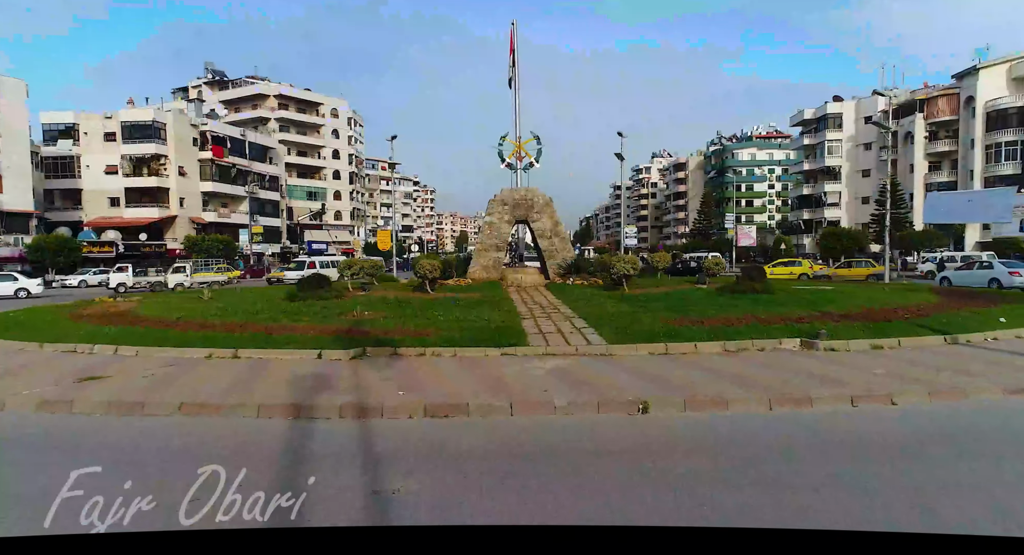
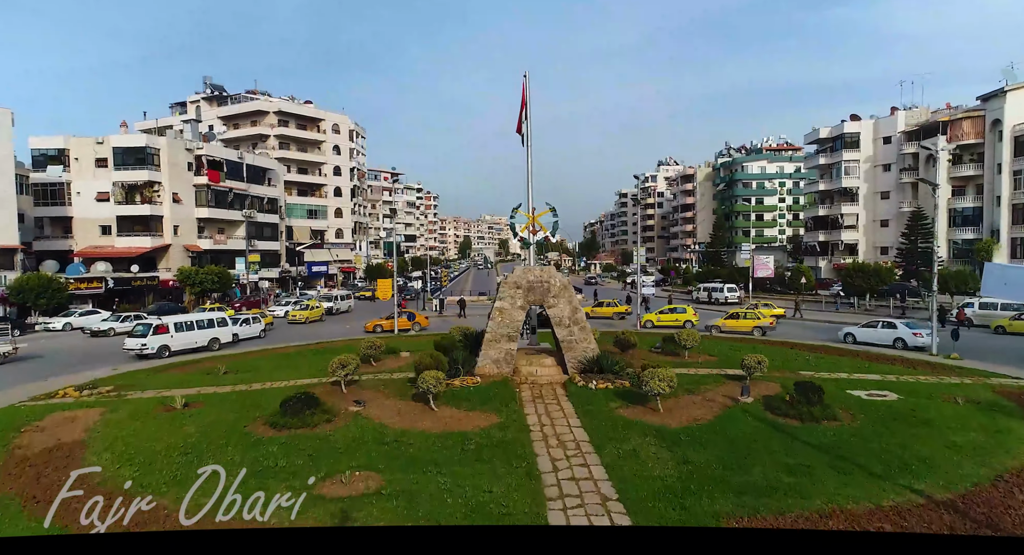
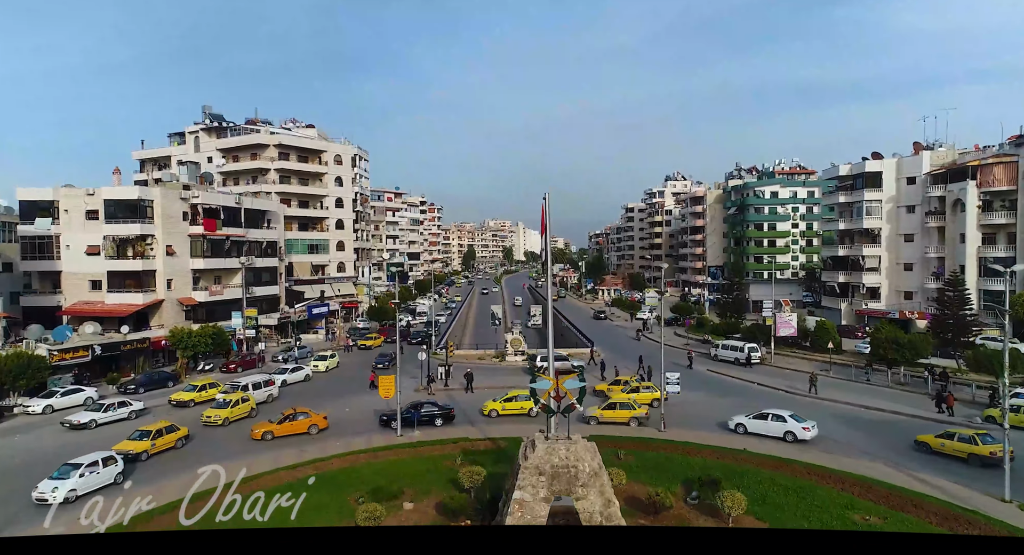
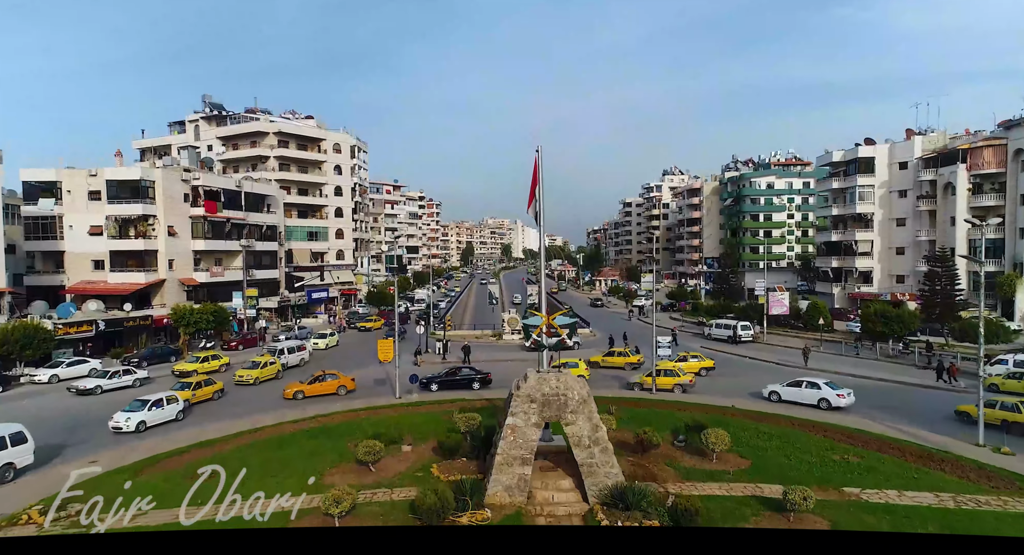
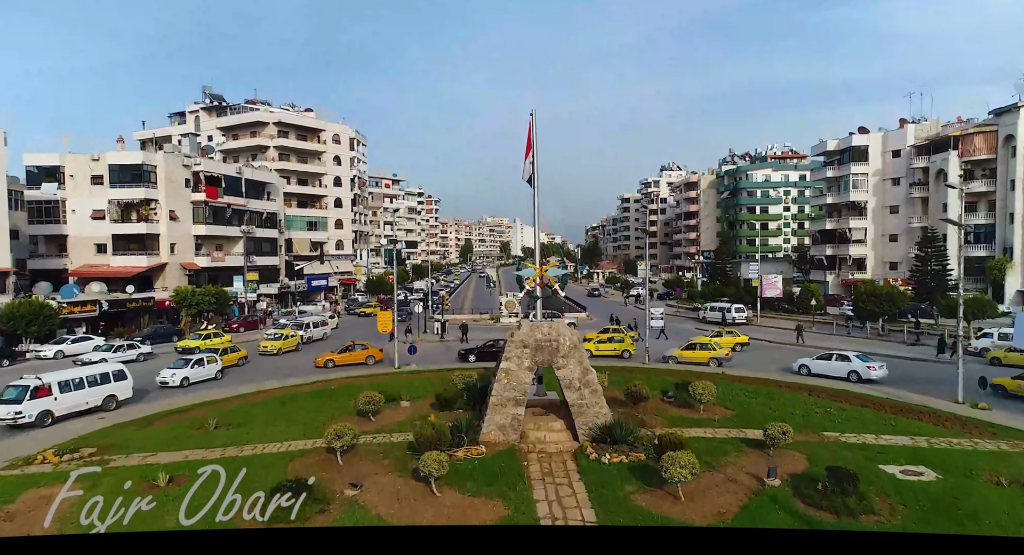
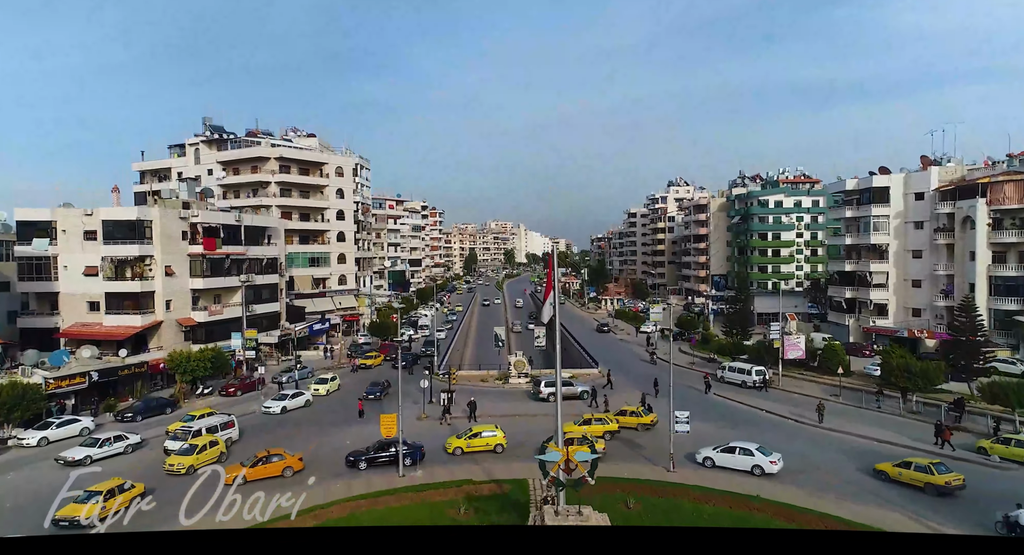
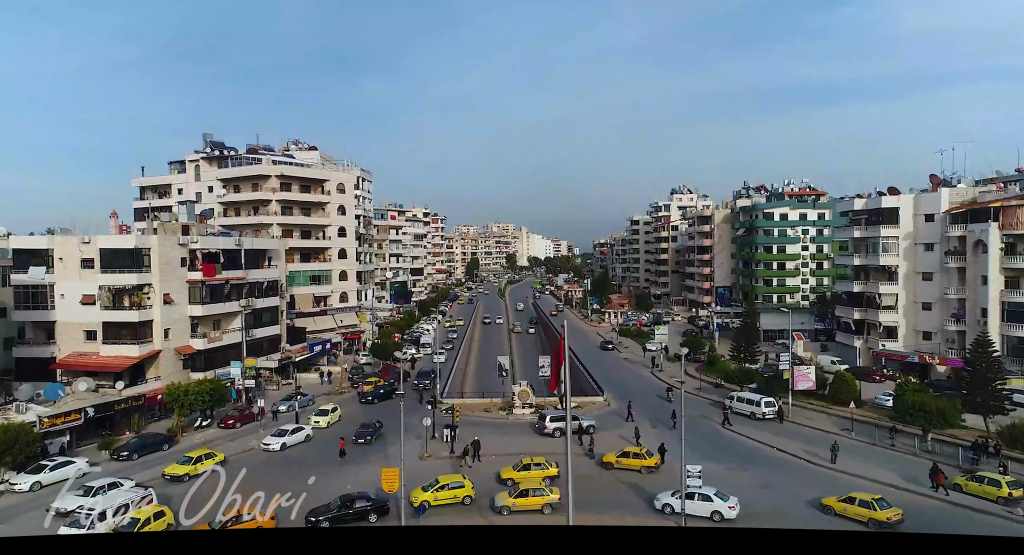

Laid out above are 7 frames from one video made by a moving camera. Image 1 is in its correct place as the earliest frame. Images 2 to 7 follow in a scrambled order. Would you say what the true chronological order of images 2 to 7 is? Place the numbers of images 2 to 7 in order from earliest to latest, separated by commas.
2, 5, 4, 3, 6, 7
